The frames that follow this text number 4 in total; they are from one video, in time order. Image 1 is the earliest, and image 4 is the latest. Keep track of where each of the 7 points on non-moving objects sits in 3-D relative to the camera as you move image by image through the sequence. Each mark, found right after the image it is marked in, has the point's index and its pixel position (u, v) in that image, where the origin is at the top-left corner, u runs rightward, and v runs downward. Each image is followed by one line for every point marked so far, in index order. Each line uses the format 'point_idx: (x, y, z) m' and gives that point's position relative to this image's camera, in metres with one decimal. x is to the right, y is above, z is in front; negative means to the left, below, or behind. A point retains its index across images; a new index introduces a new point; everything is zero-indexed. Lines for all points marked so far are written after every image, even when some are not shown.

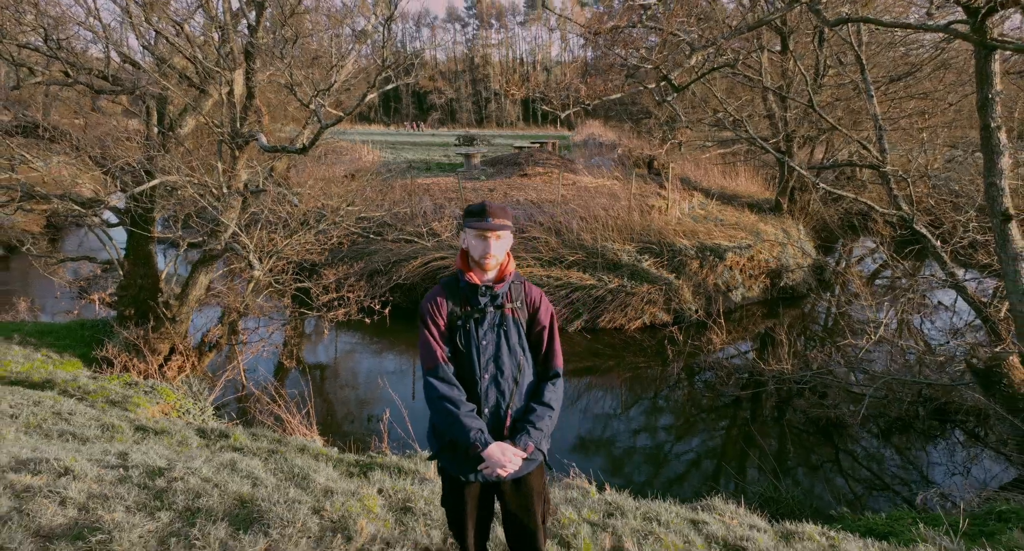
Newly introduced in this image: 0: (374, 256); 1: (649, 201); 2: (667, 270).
0: (-2.4, +0.4, +10.7) m
1: (+3.2, +1.7, +14.2) m
2: (+3.0, +0.1, +11.7) m
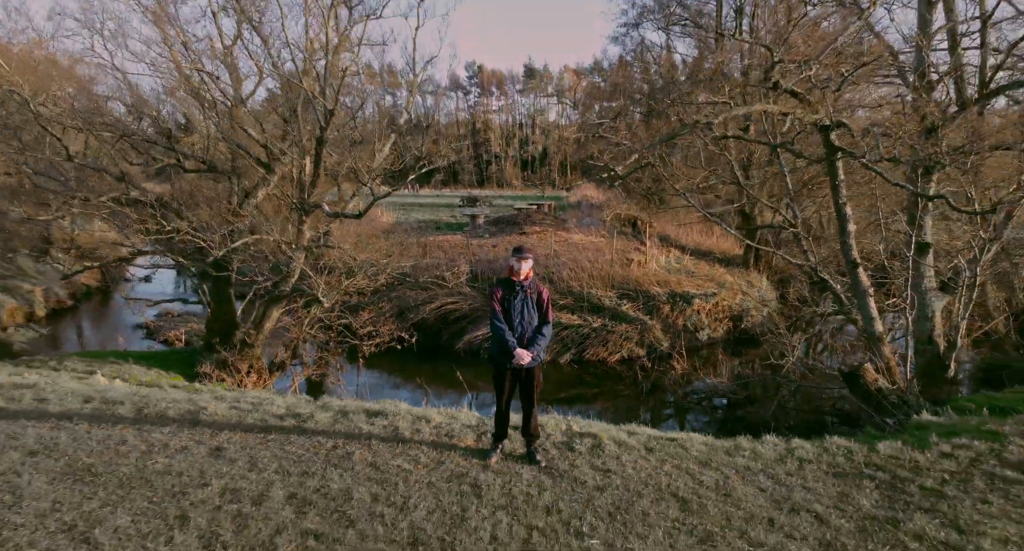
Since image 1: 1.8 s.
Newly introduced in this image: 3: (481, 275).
0: (-2.4, -0.5, +13.1) m
1: (+3.3, +0.5, +16.7) m
2: (+3.0, -0.8, +14.1) m
3: (-0.7, 0.0, +13.7) m
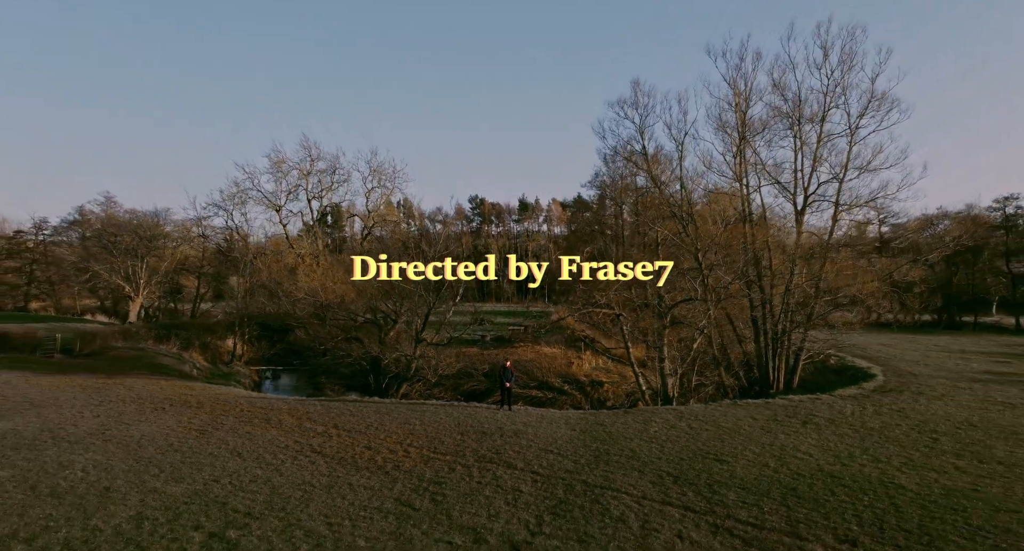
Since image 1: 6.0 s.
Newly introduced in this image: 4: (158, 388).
0: (-2.6, -4.6, +26.1) m
1: (+3.0, -4.1, +29.8) m
2: (+2.8, -5.1, +27.1) m
3: (-0.9, -4.2, +26.8) m
4: (-10.9, -3.4, +18.7) m
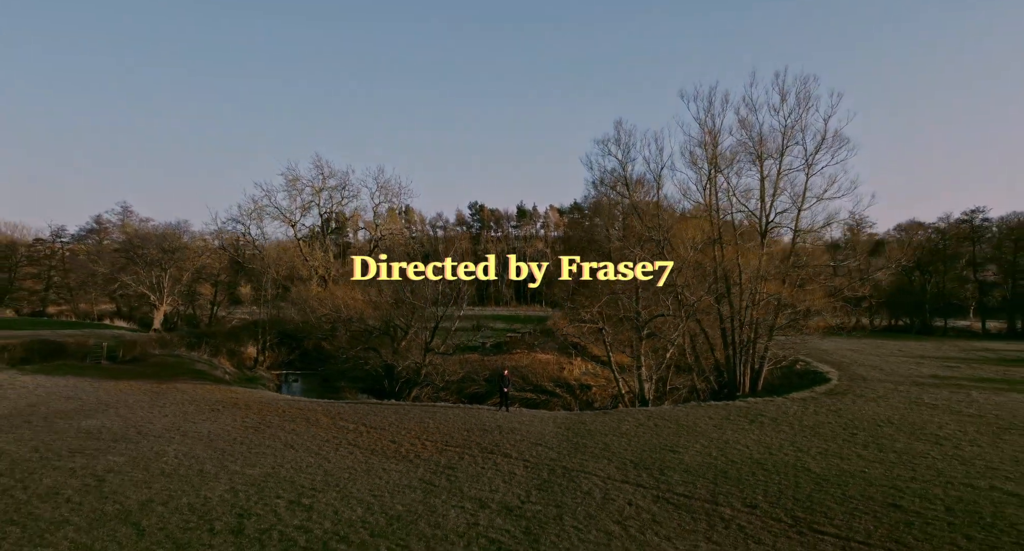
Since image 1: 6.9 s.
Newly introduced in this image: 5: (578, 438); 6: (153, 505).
0: (-2.7, -5.3, +29.3) m
1: (+2.9, -4.9, +33.0) m
2: (+2.7, -5.8, +30.2) m
3: (-1.0, -4.9, +30.0) m
4: (-11.0, -4.2, +21.8) m
5: (+1.8, -4.5, +16.8) m
6: (-6.4, -4.1, +10.9) m
